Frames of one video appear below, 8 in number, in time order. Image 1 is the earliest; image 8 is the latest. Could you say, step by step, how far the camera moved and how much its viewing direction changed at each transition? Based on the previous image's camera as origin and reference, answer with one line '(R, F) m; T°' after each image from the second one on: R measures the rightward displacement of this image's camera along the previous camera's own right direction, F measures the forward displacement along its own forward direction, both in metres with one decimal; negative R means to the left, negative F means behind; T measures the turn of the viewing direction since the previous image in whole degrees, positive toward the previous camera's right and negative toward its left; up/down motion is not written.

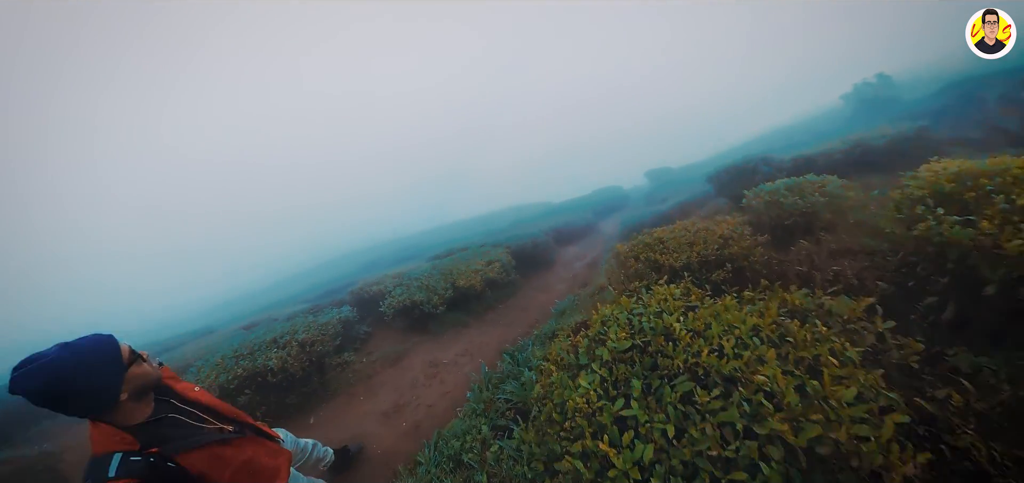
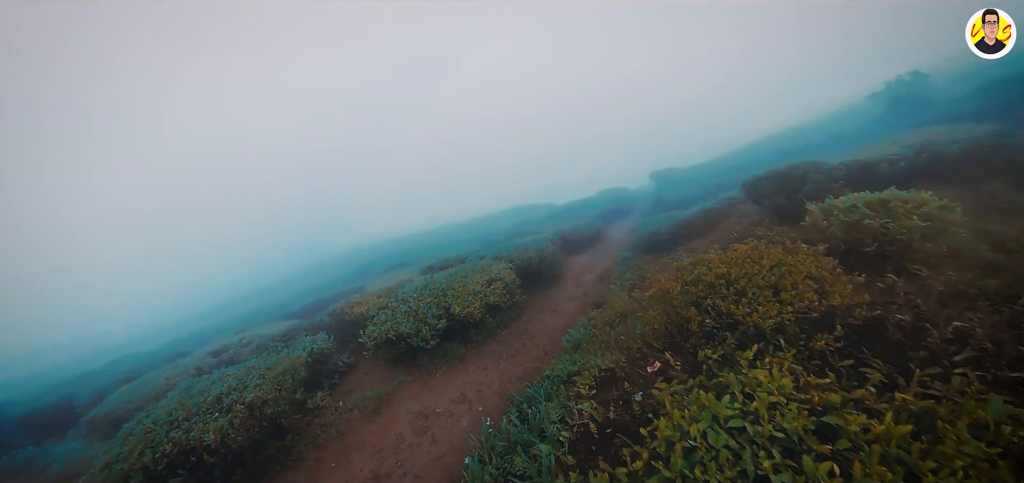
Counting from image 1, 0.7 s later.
(-0.3, +2.2) m; 0°
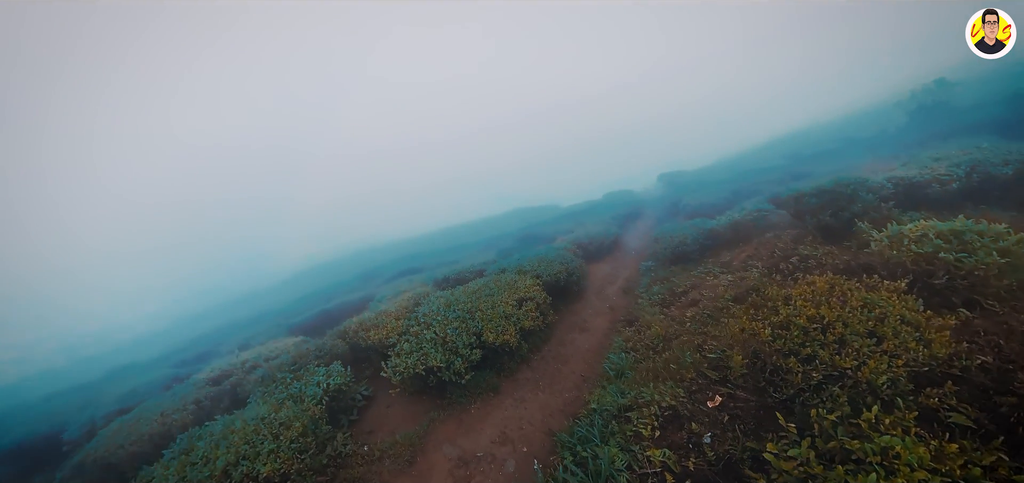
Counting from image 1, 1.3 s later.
(-1.2, +0.7) m; +1°
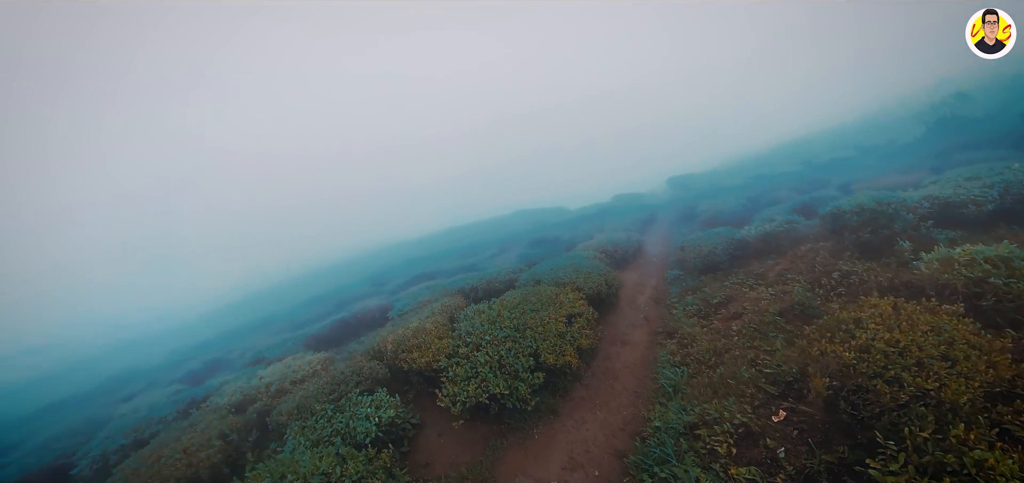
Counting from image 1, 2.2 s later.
(-1.8, -0.3) m; +1°
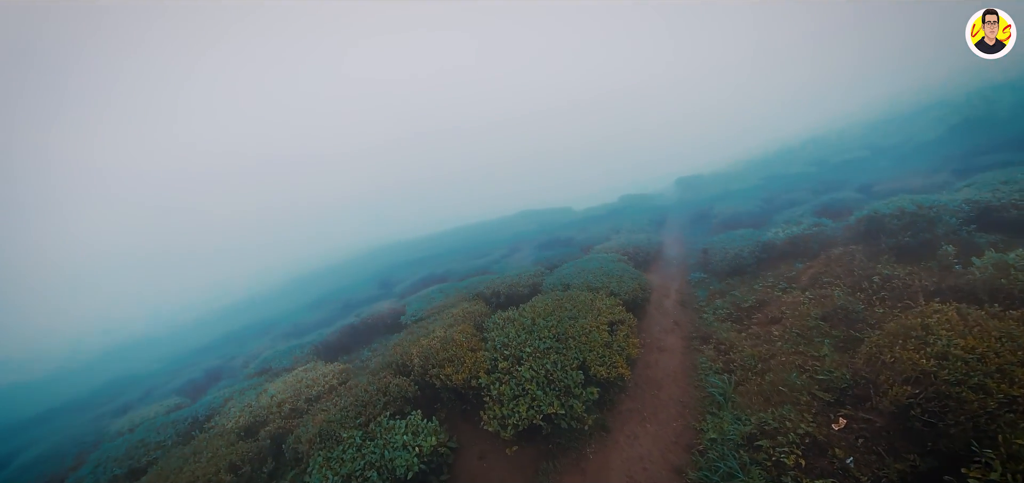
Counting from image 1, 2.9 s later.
(-1.4, +0.2) m; +1°
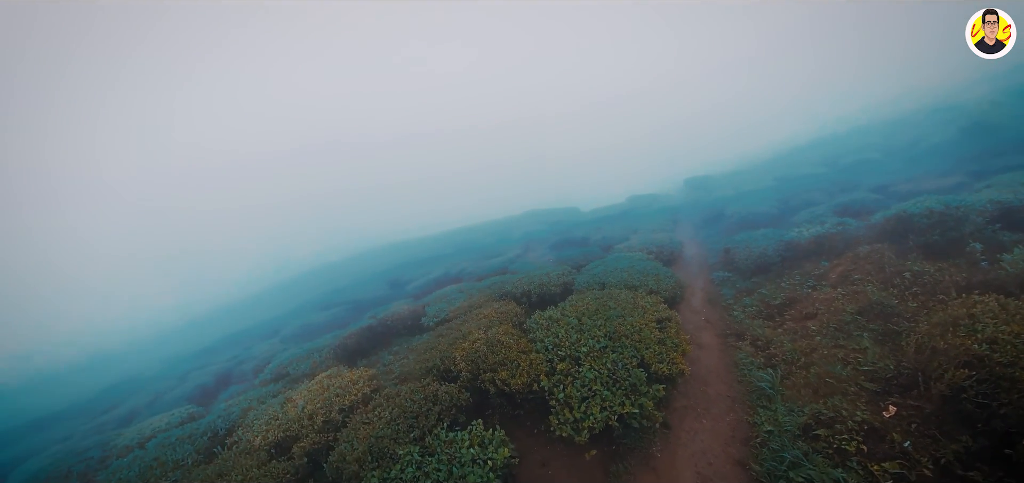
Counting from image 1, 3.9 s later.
(-1.8, -0.5) m; +1°
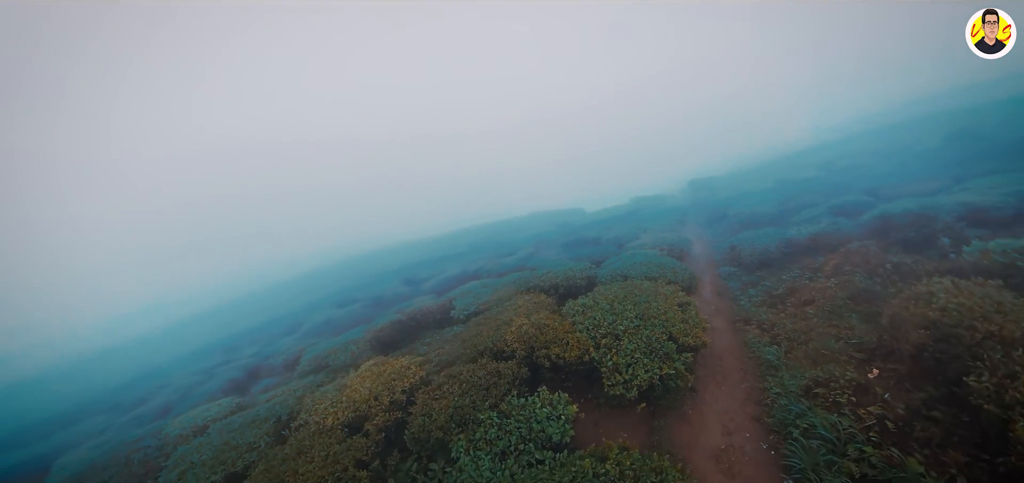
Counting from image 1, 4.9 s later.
(-1.9, -2.1) m; +1°
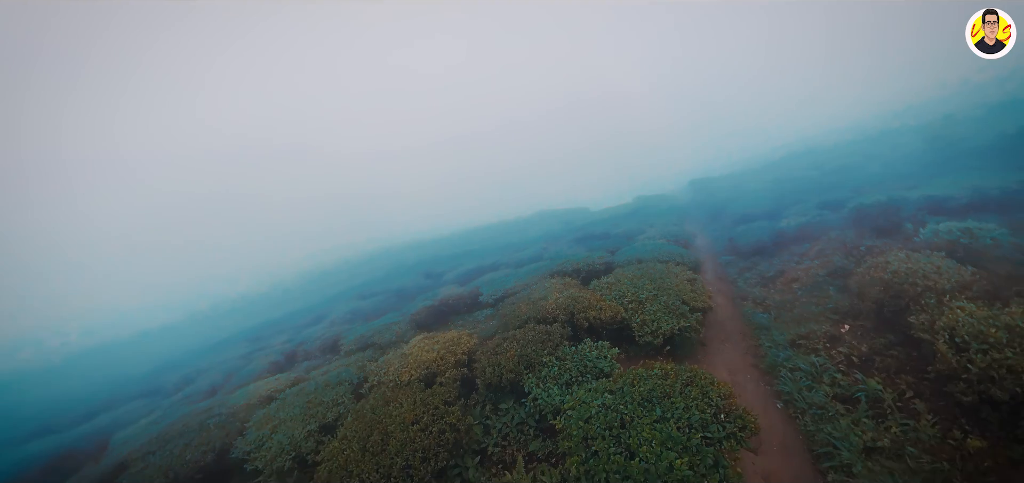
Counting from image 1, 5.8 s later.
(-2.0, -3.1) m; 0°
